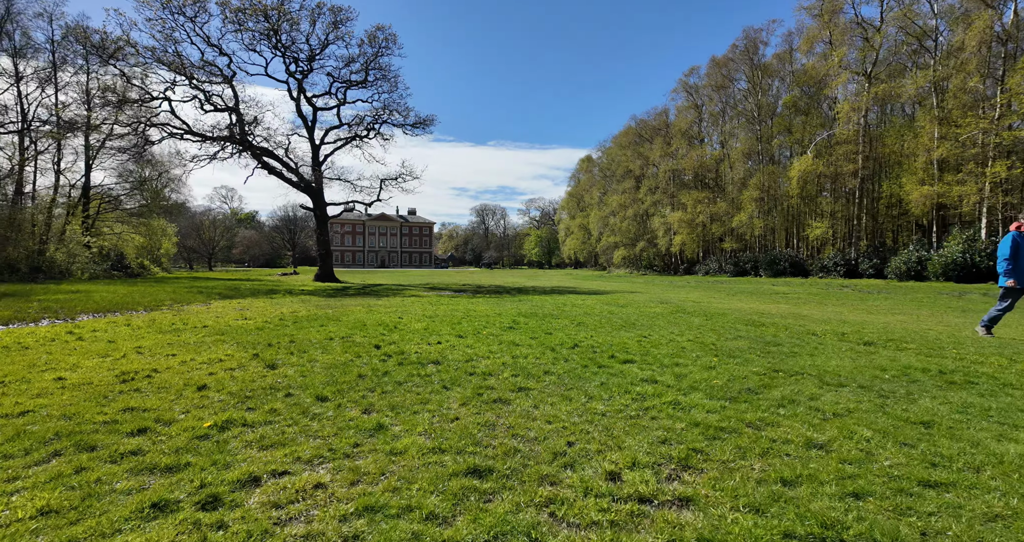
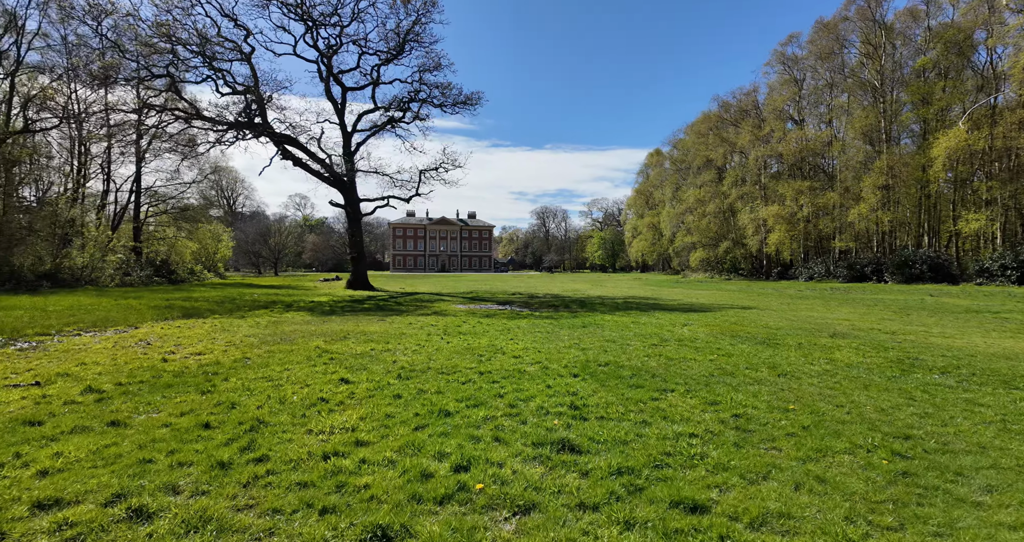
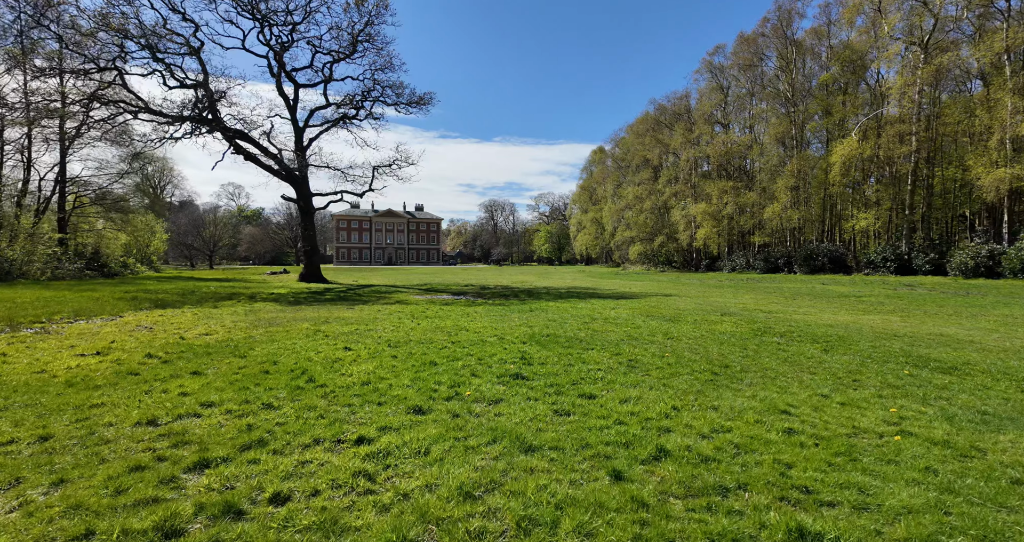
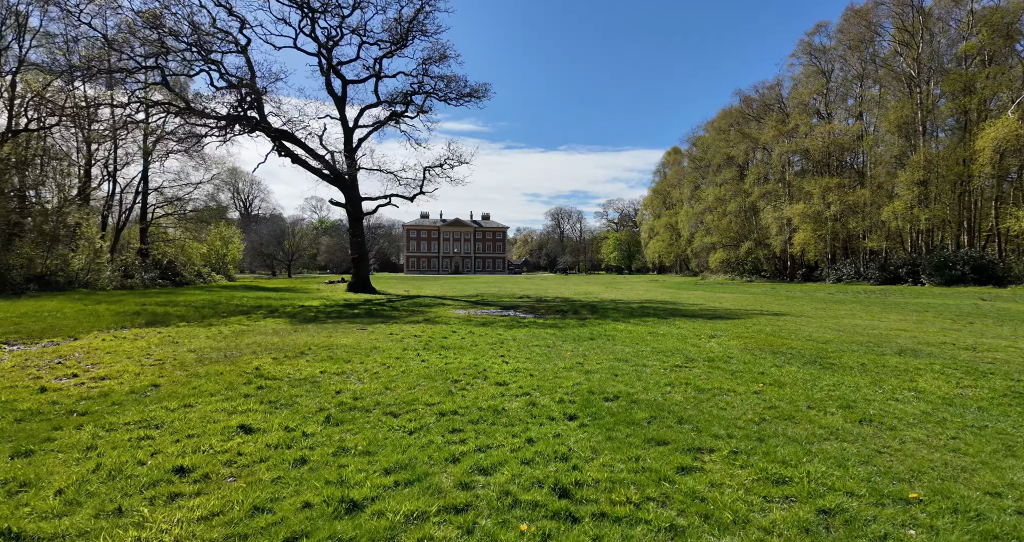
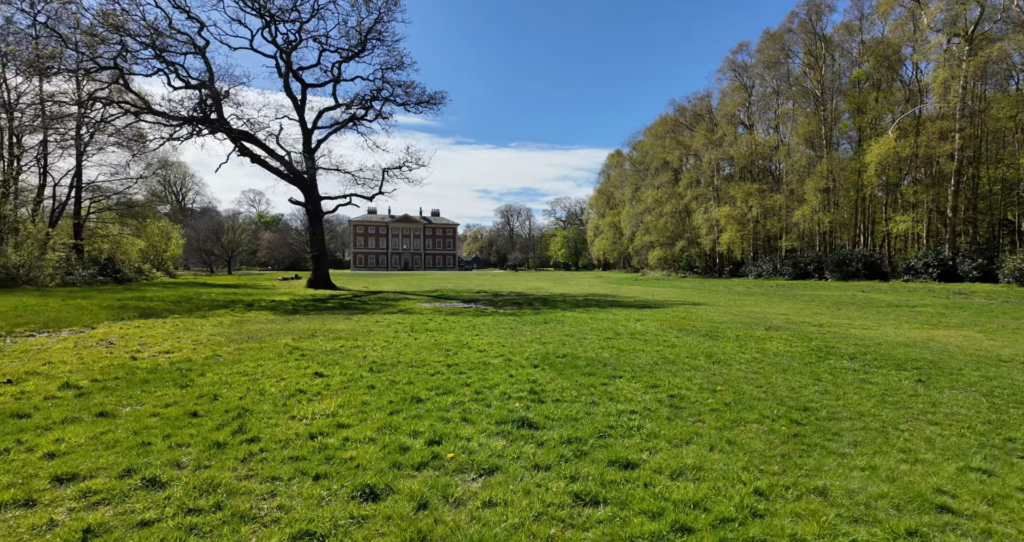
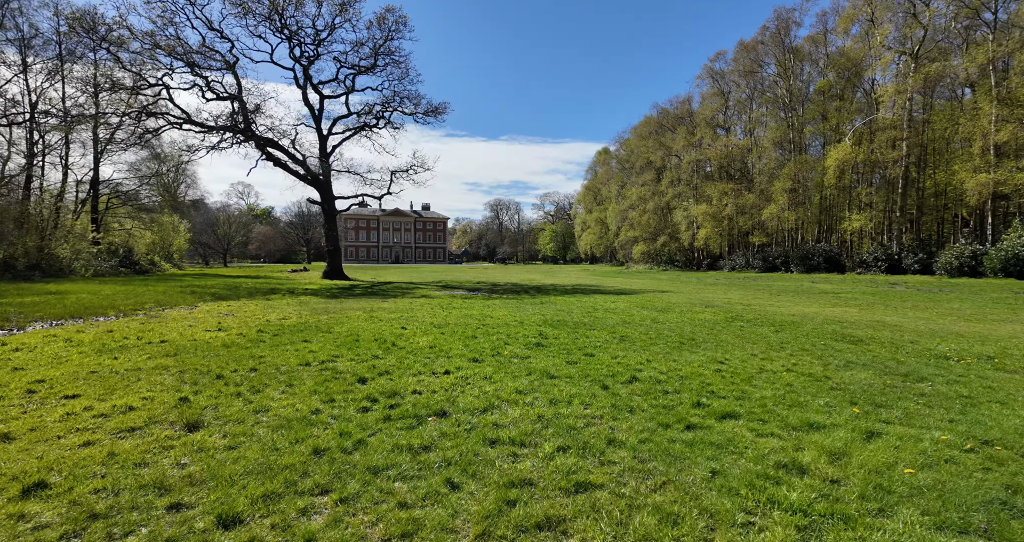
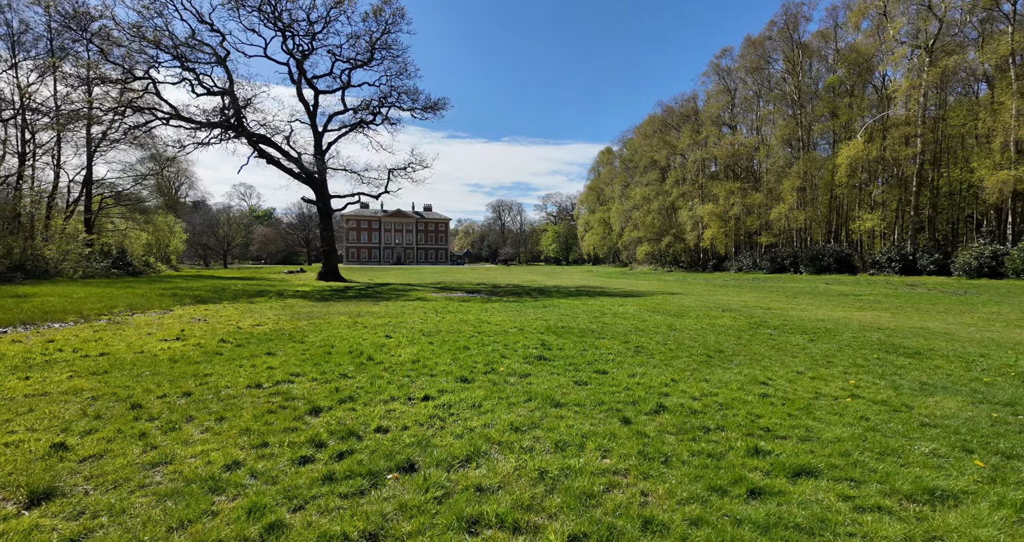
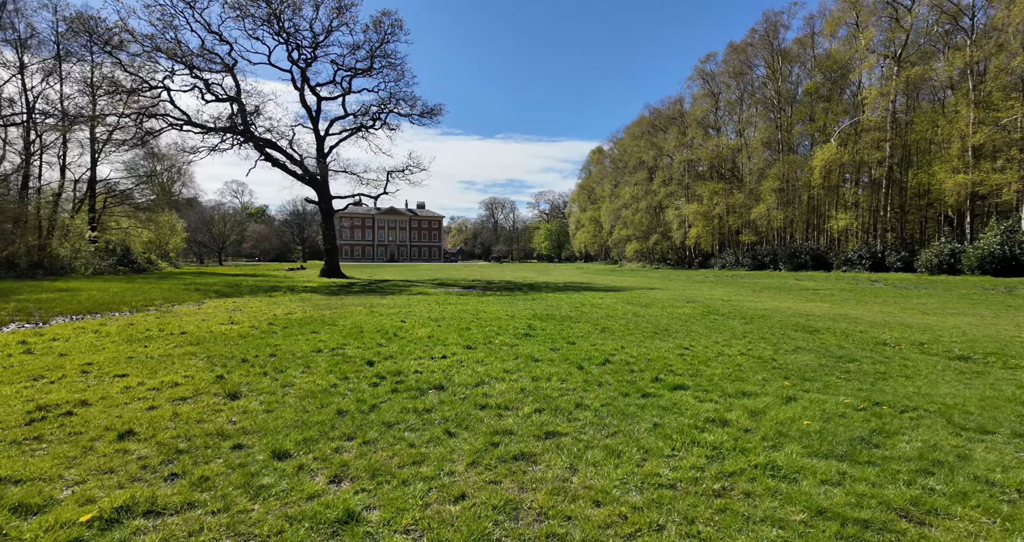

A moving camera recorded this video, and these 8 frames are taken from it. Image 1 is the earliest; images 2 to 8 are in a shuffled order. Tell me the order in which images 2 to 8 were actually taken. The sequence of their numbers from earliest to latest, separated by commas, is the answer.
8, 6, 7, 3, 5, 2, 4
